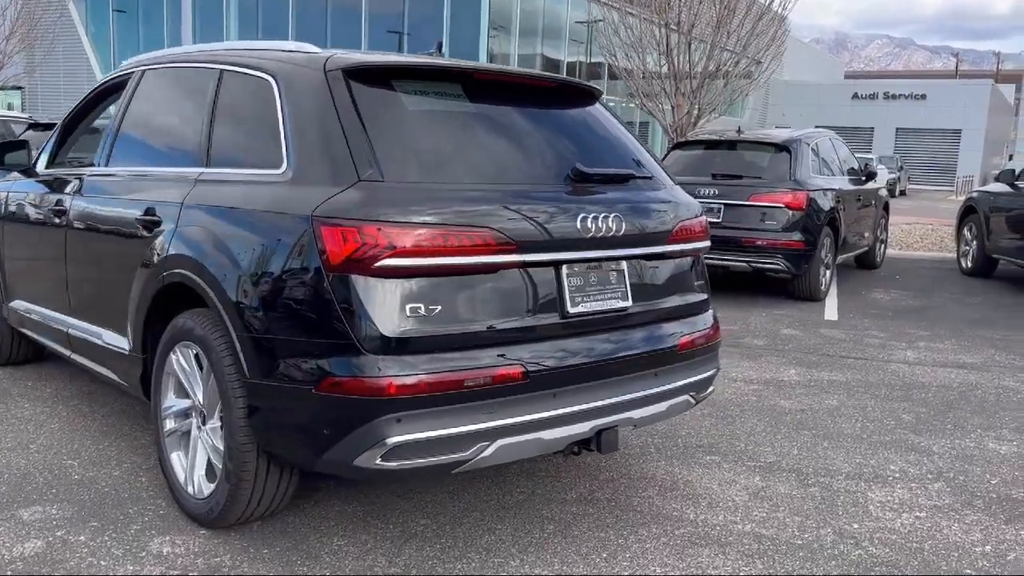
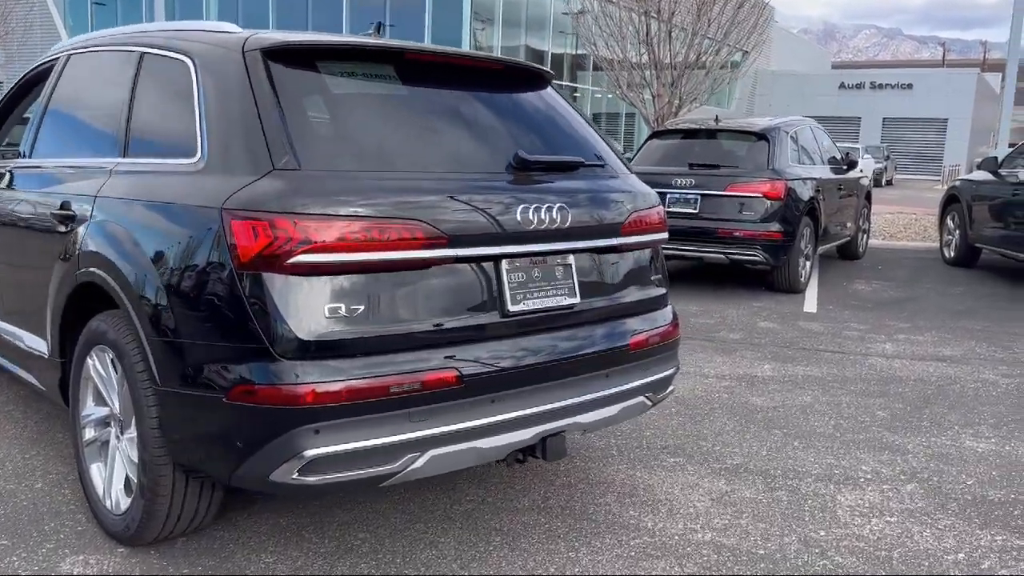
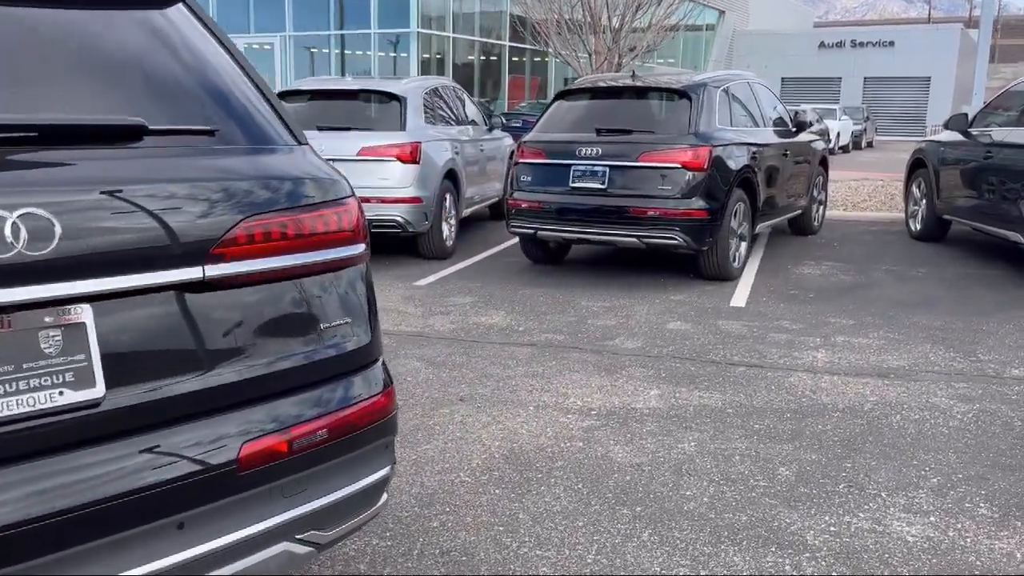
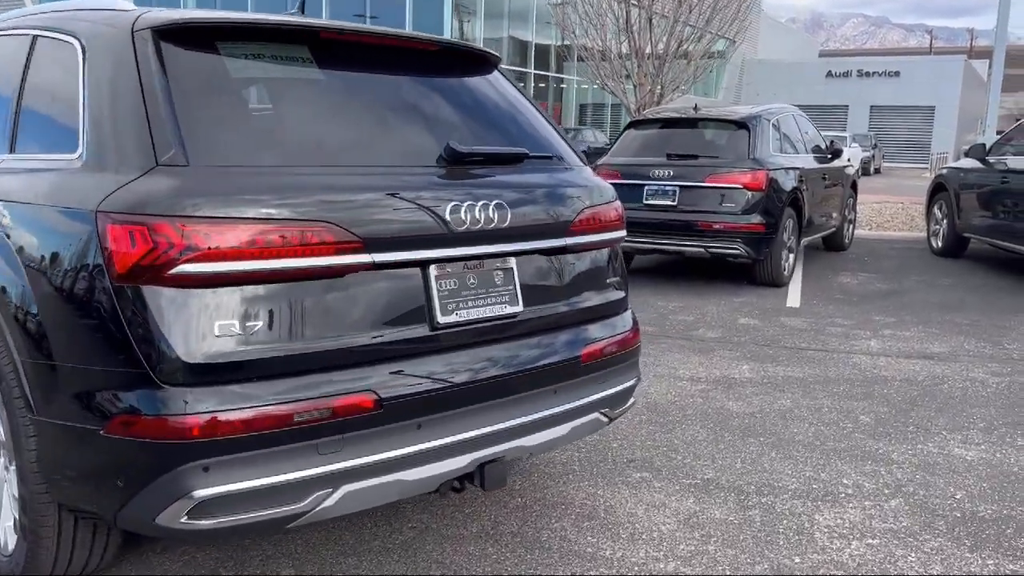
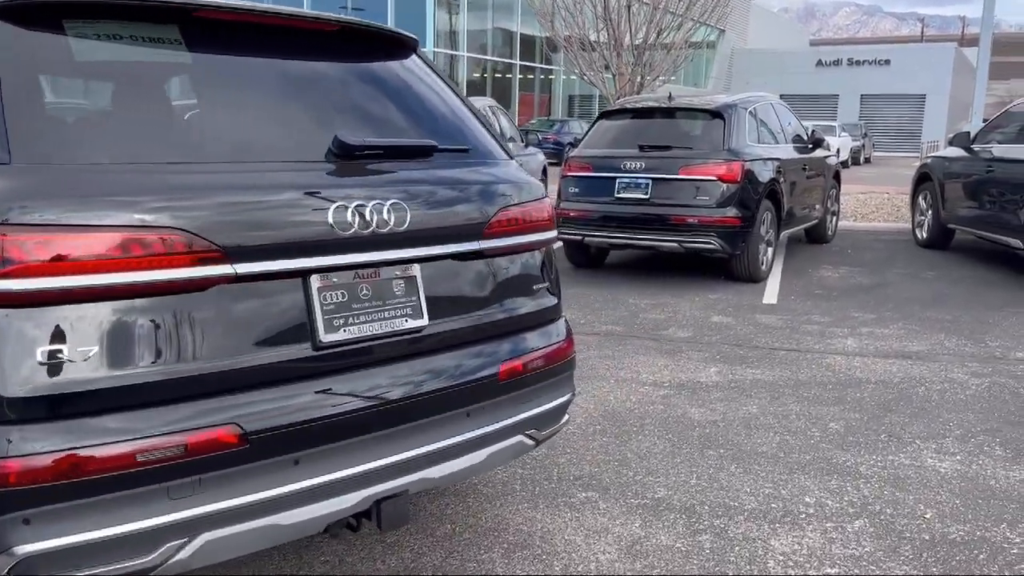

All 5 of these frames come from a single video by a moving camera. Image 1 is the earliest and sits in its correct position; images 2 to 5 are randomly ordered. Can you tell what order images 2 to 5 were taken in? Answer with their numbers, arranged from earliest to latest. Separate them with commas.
2, 4, 5, 3
